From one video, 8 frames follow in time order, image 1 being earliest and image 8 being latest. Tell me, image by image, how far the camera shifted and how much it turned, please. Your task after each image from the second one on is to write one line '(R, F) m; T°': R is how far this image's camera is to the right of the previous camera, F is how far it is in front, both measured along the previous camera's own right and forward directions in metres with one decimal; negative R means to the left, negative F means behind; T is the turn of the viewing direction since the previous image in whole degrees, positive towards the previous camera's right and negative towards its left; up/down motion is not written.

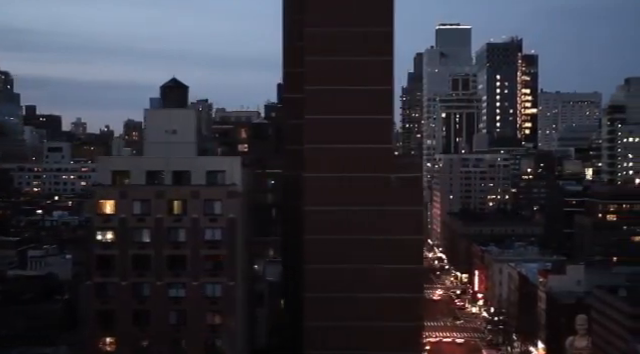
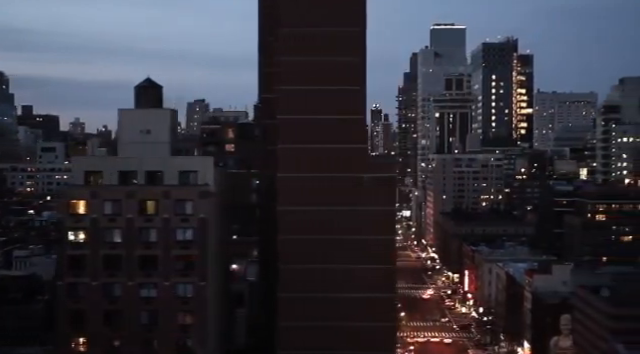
(+1.0, 0.0) m; 0°
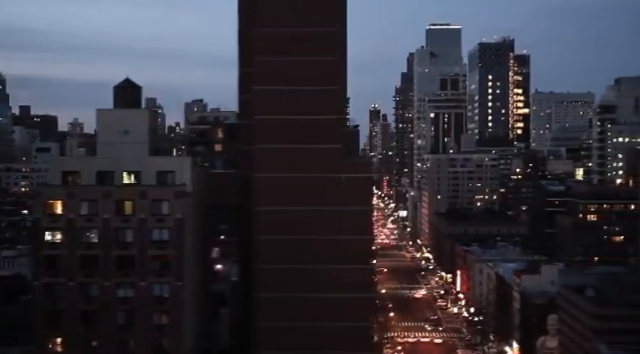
(+0.8, 0.0) m; 0°
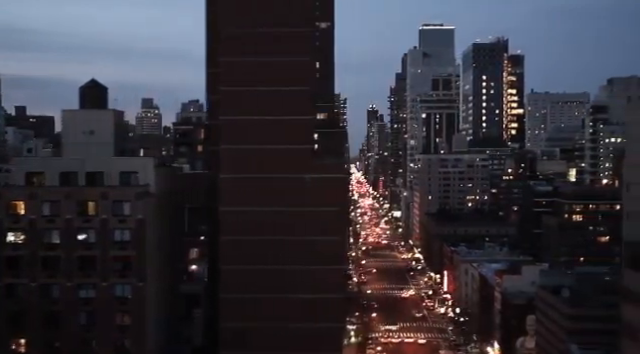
(+1.4, 0.0) m; 0°
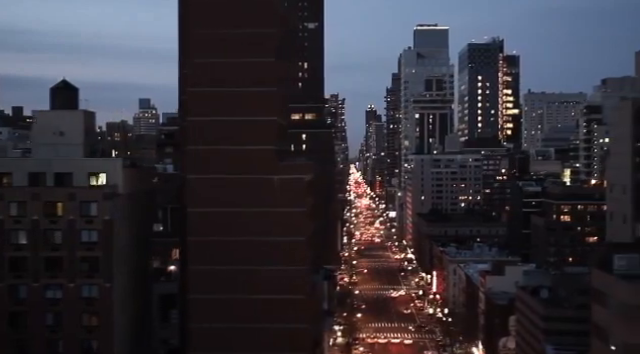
(+1.2, 0.0) m; 0°
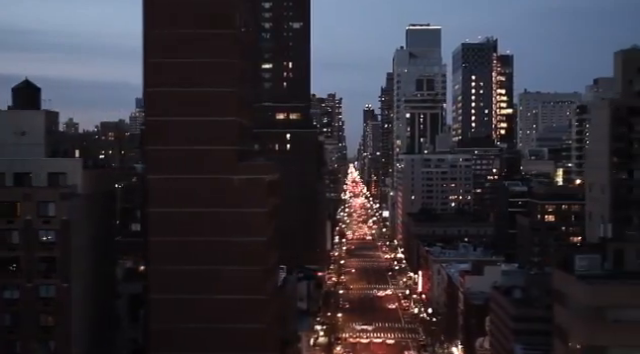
(+1.5, 0.0) m; 0°
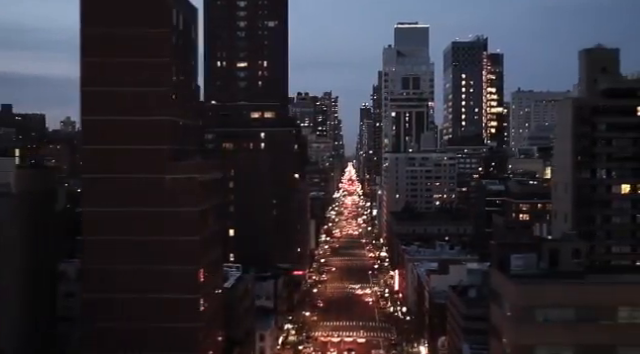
(+2.5, 0.0) m; 0°
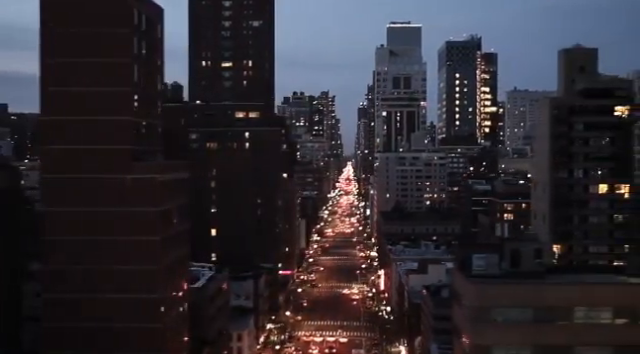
(+1.5, 0.0) m; 0°
